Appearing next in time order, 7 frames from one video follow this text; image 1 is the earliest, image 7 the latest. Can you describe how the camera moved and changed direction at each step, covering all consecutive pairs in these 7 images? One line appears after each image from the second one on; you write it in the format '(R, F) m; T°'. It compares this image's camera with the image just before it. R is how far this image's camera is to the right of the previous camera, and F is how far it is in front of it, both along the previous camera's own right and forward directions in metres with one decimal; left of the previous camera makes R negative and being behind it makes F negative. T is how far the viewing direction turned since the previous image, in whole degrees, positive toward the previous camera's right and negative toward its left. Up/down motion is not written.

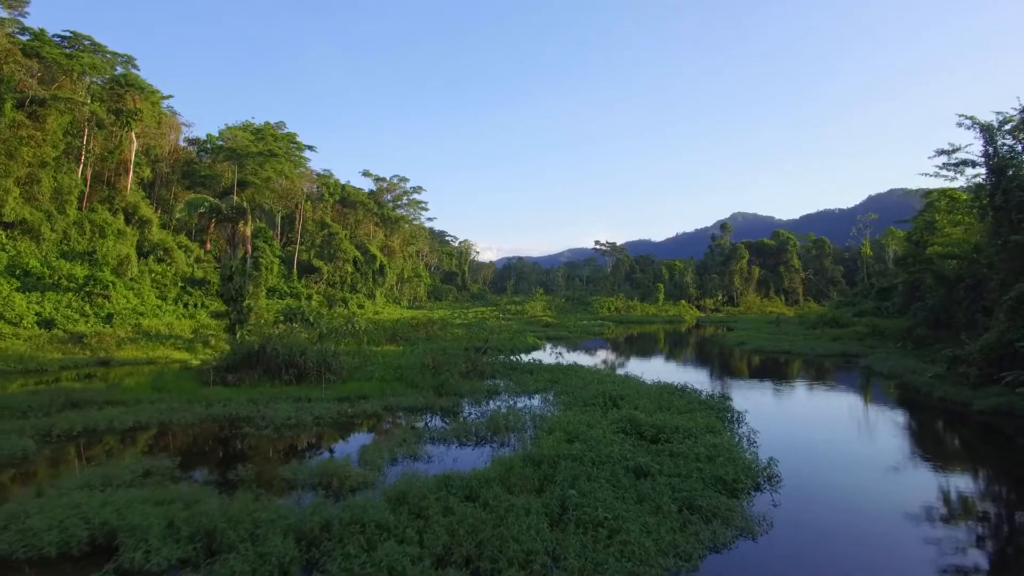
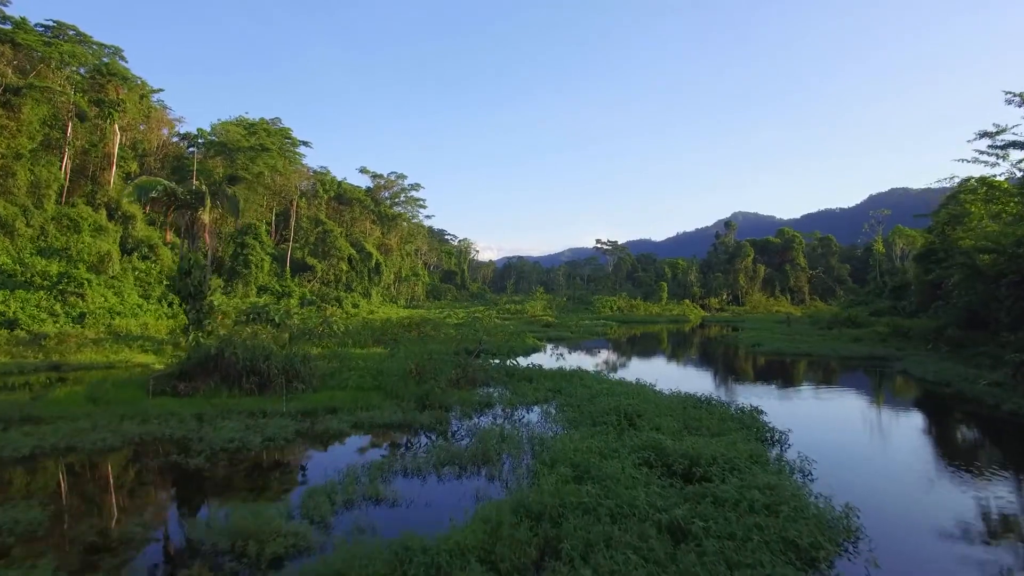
(+0.1, +1.5) m; 0°
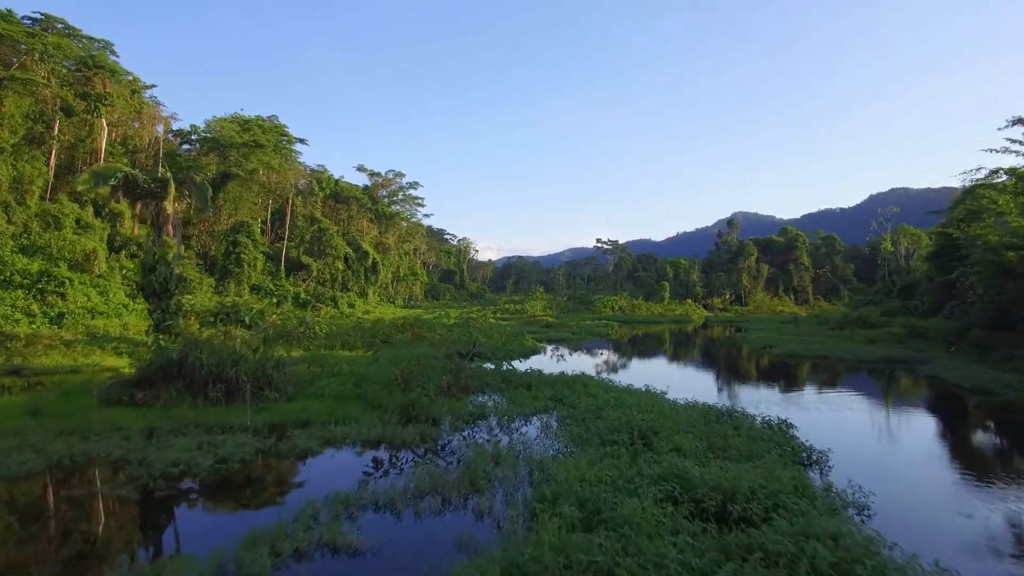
(+0.1, +1.0) m; 0°
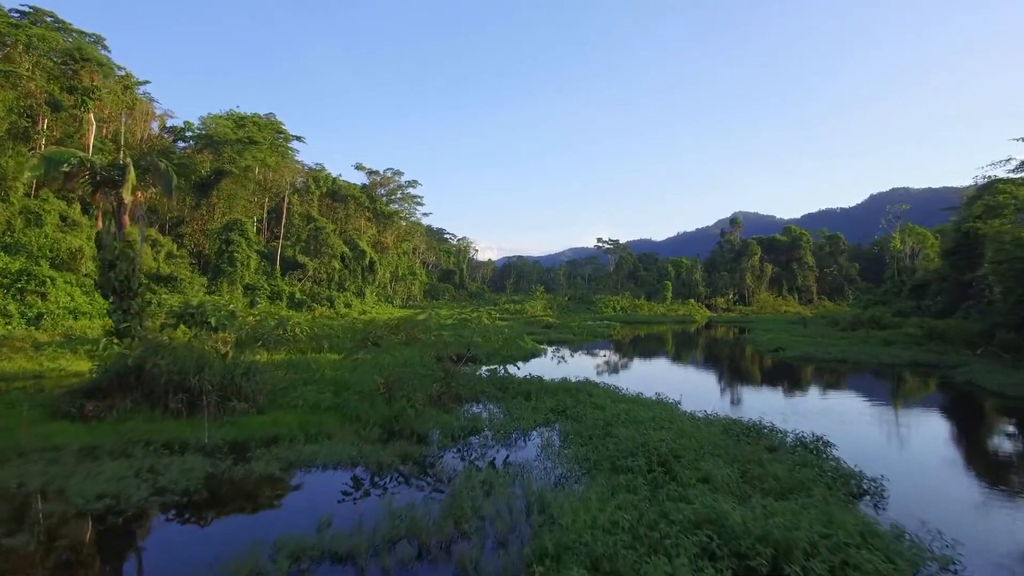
(+0.1, +0.9) m; 0°
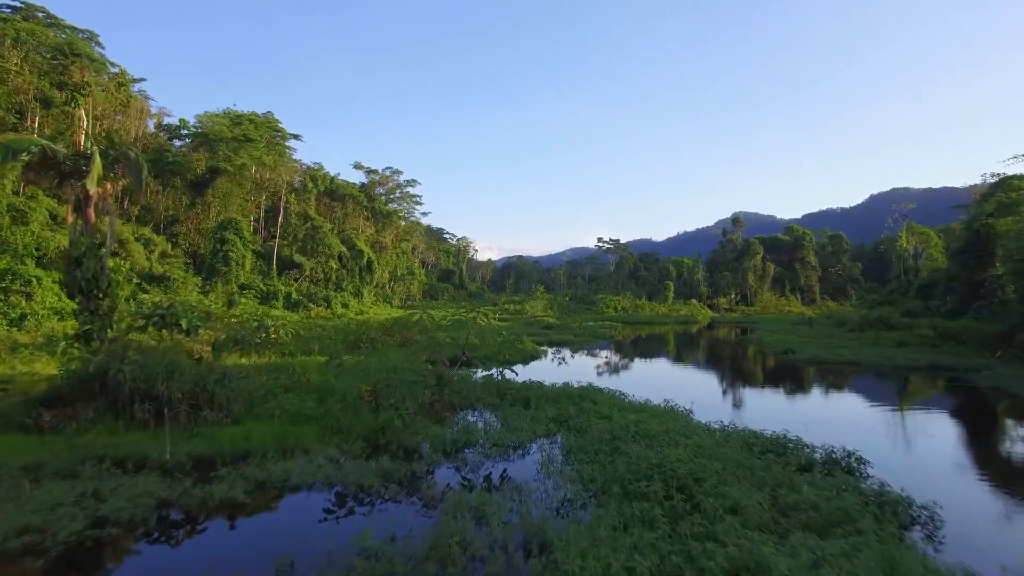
(0.0, +0.7) m; 0°
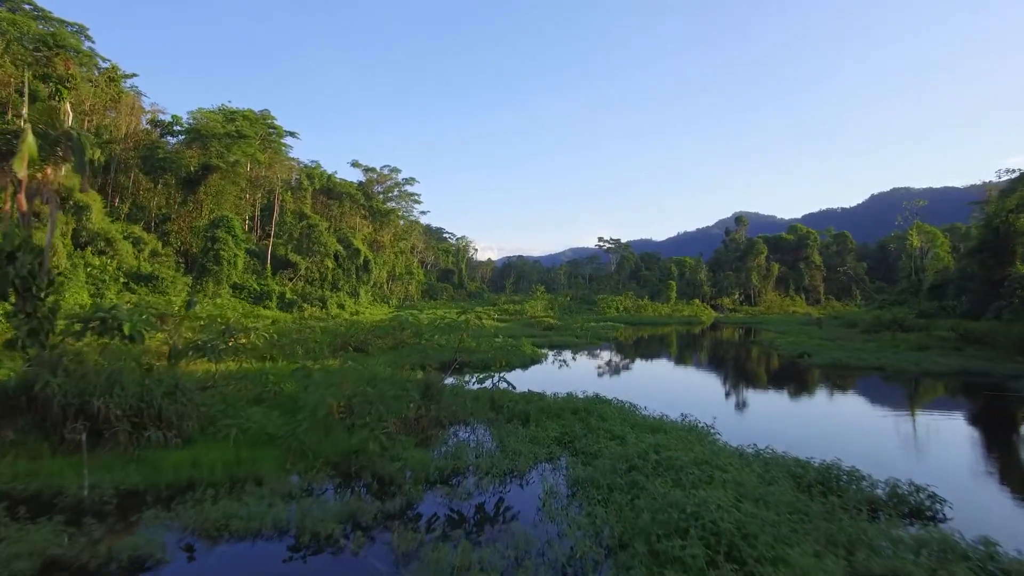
(0.0, +1.0) m; 0°
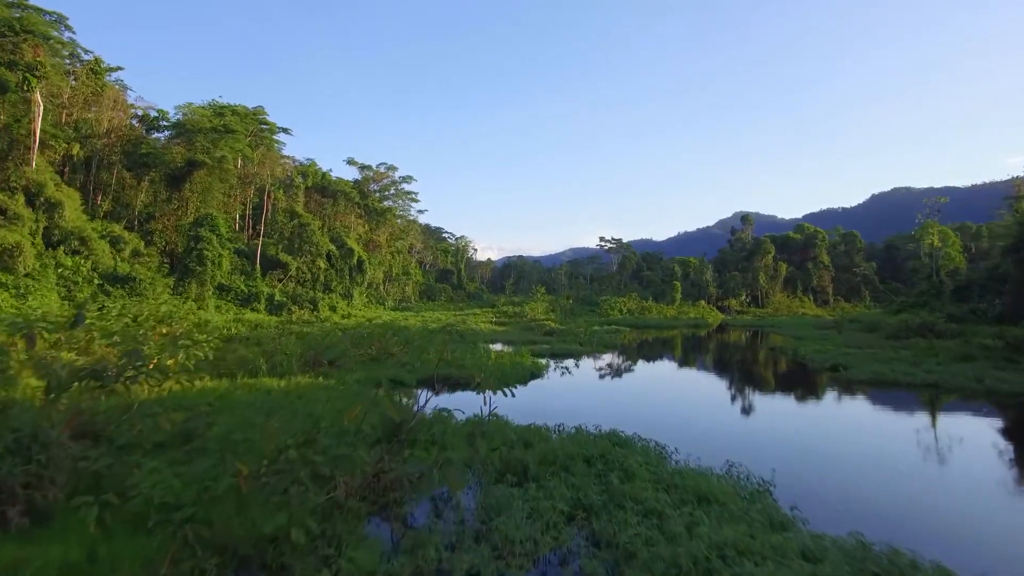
(+0.1, +1.8) m; 0°
